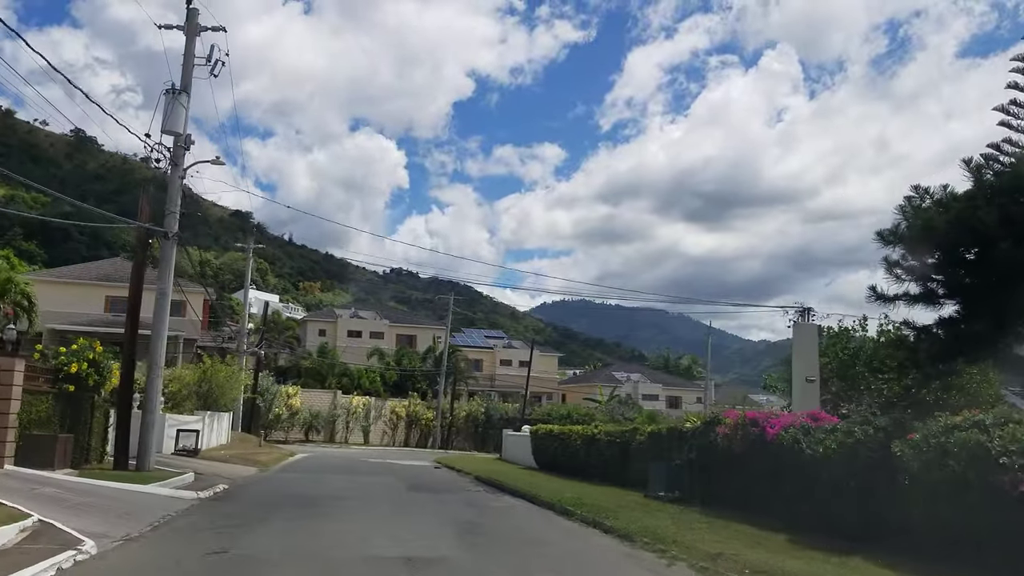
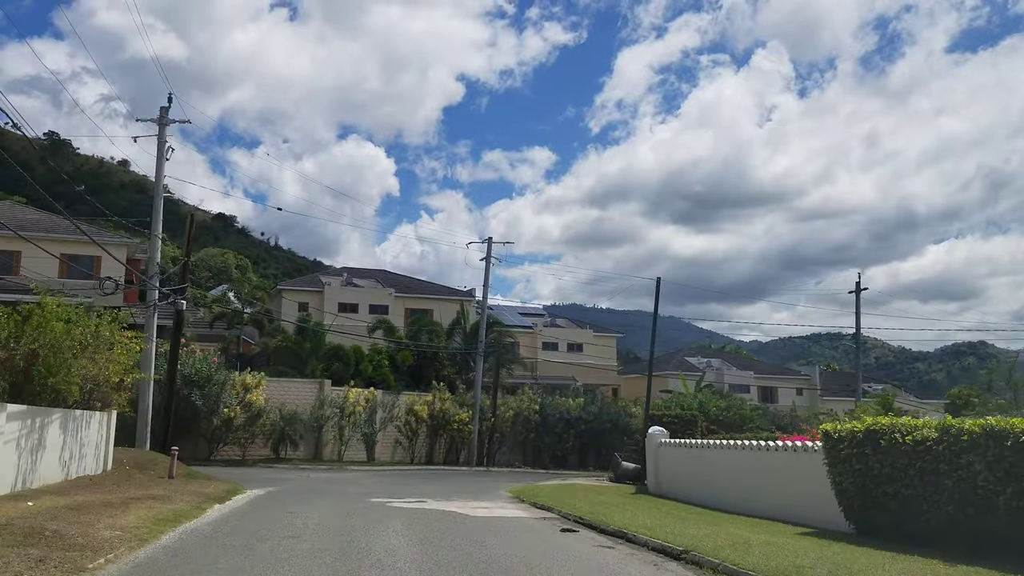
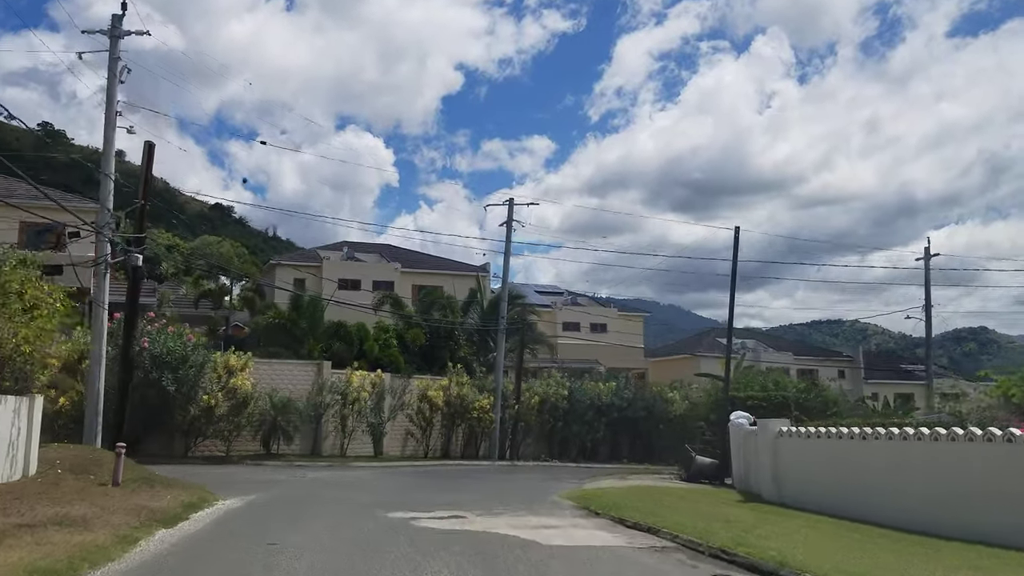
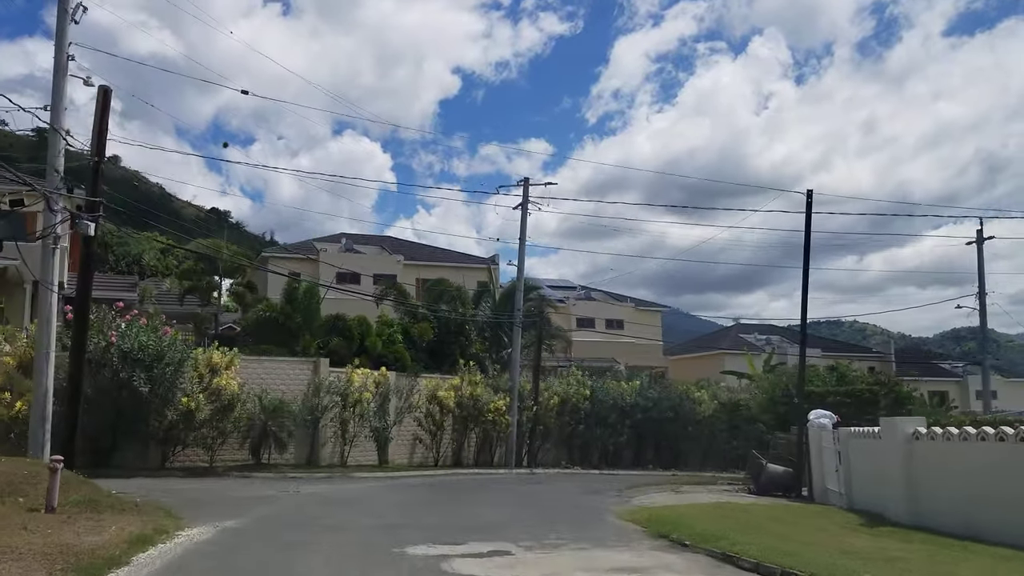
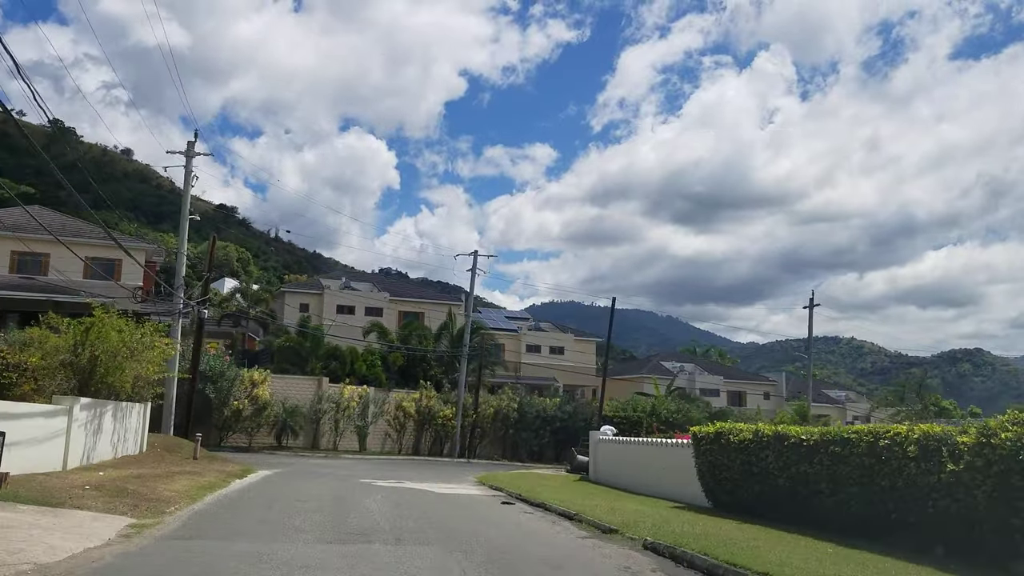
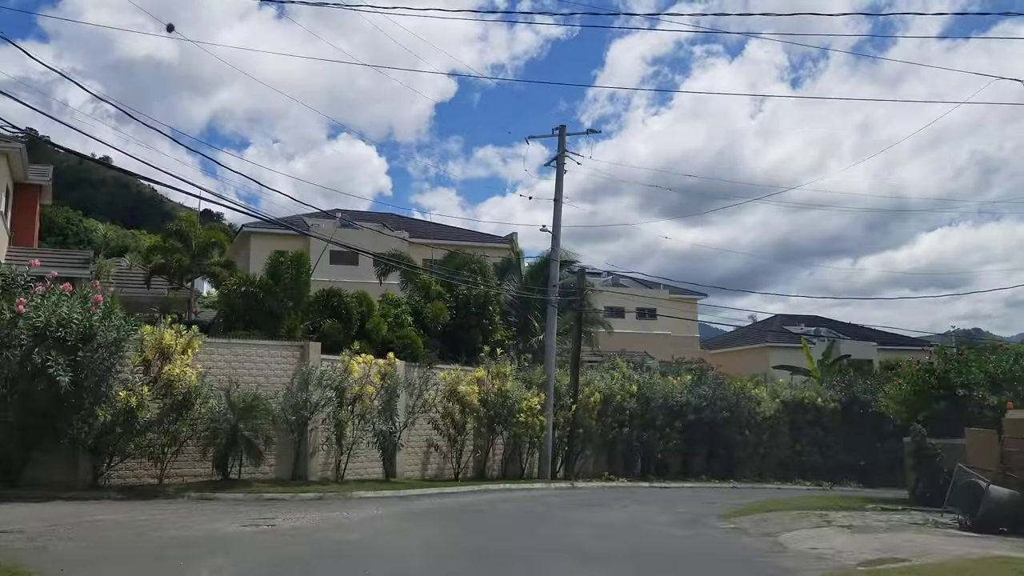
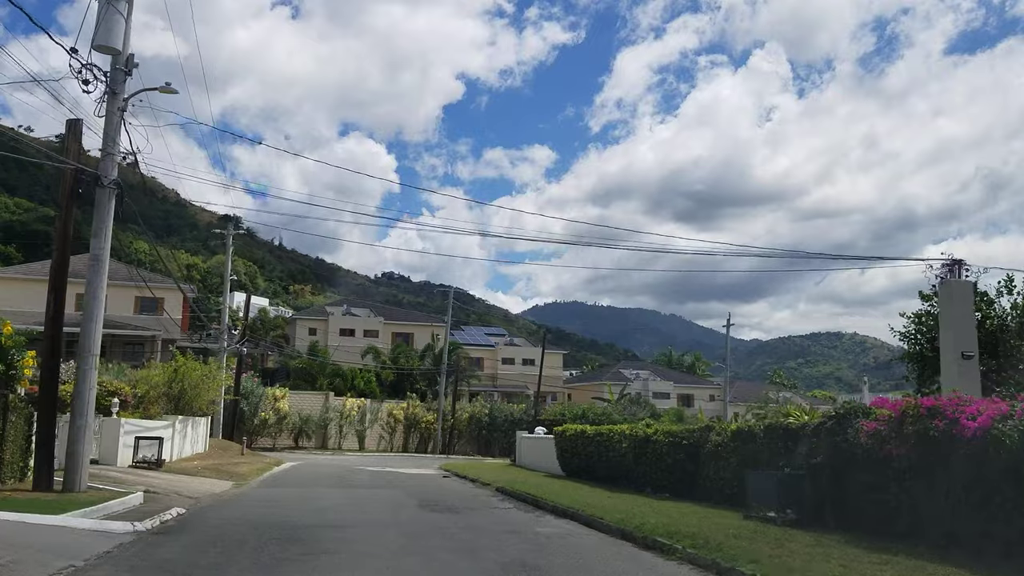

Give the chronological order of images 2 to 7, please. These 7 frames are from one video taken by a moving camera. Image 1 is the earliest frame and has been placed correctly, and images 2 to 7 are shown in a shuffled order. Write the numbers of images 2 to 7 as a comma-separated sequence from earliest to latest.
7, 5, 2, 3, 4, 6
